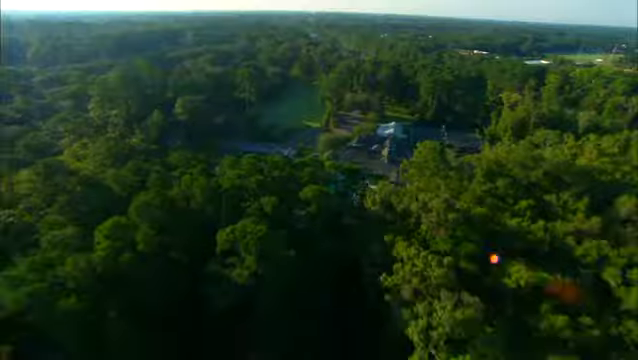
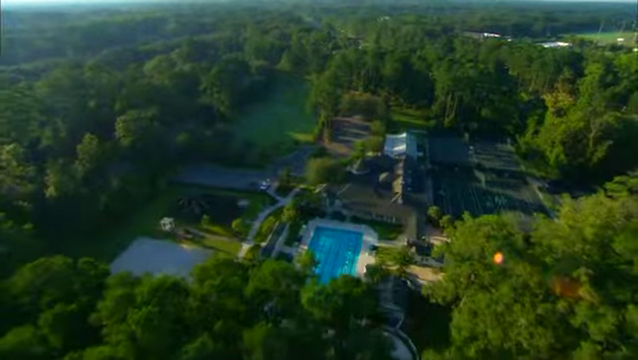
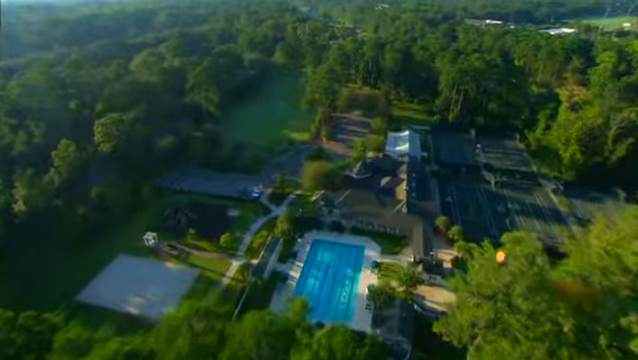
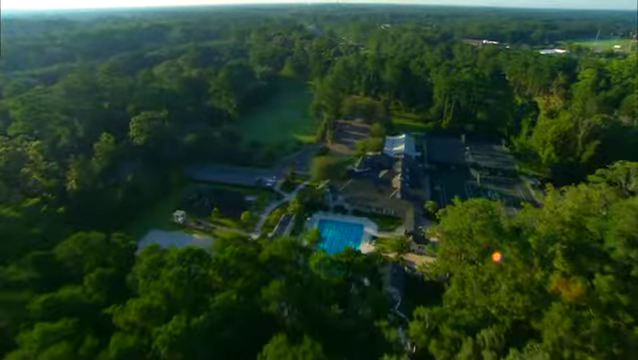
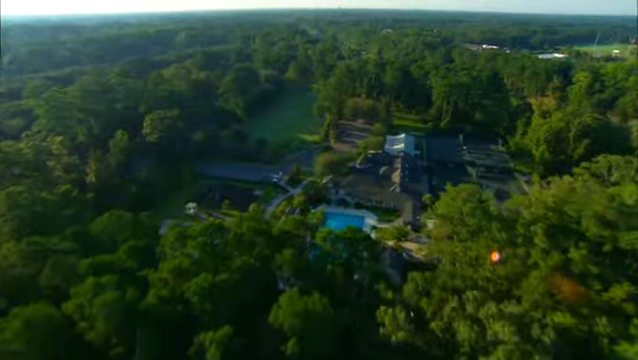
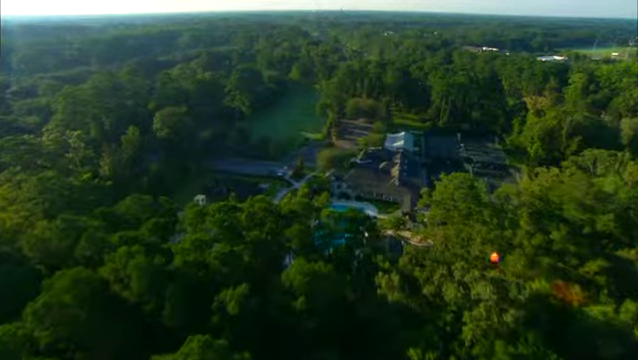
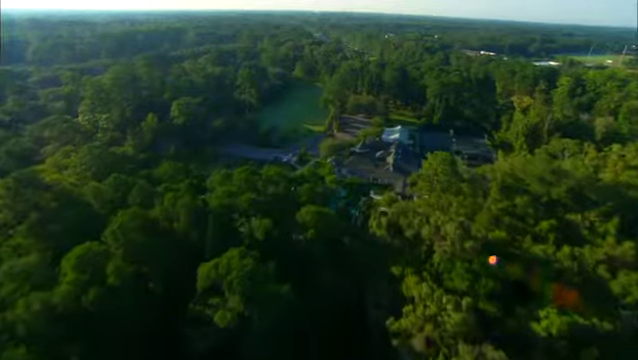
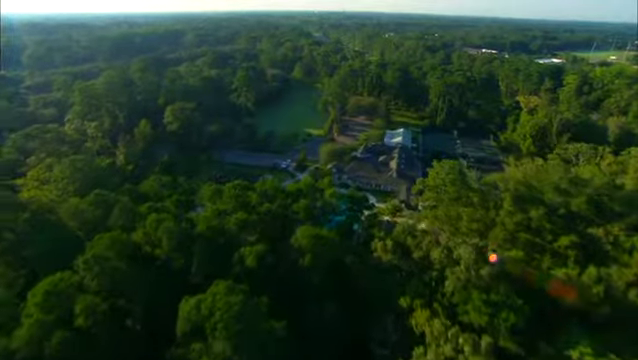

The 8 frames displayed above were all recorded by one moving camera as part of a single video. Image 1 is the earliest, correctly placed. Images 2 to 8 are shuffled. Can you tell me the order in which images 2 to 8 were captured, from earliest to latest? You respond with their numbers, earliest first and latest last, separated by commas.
7, 8, 6, 5, 4, 2, 3
